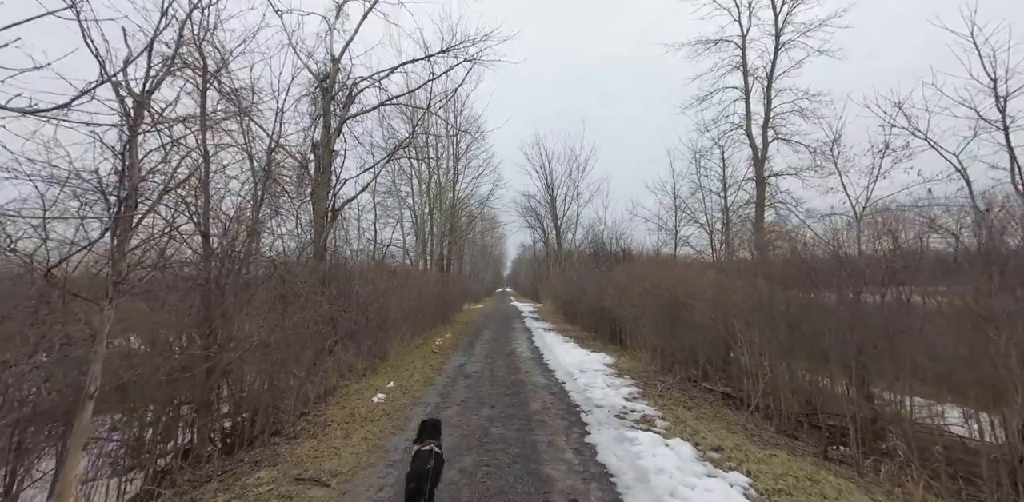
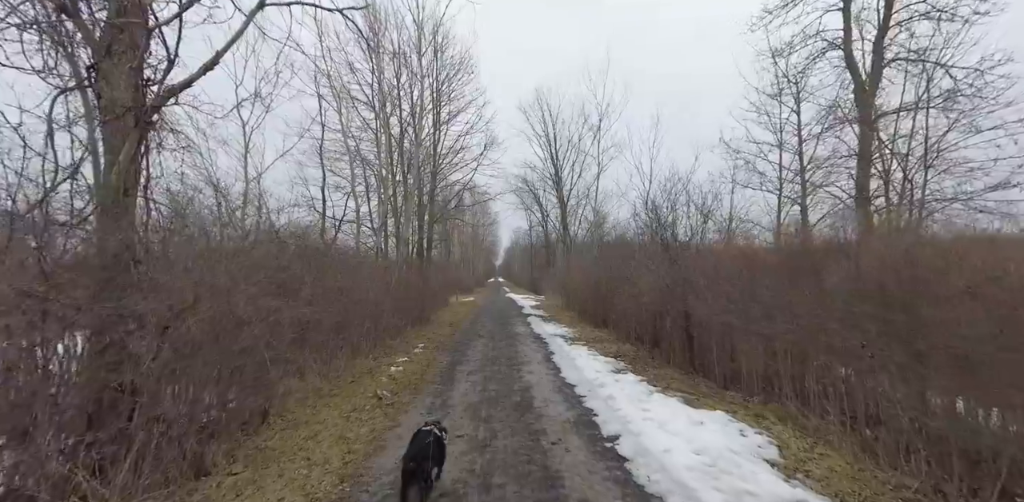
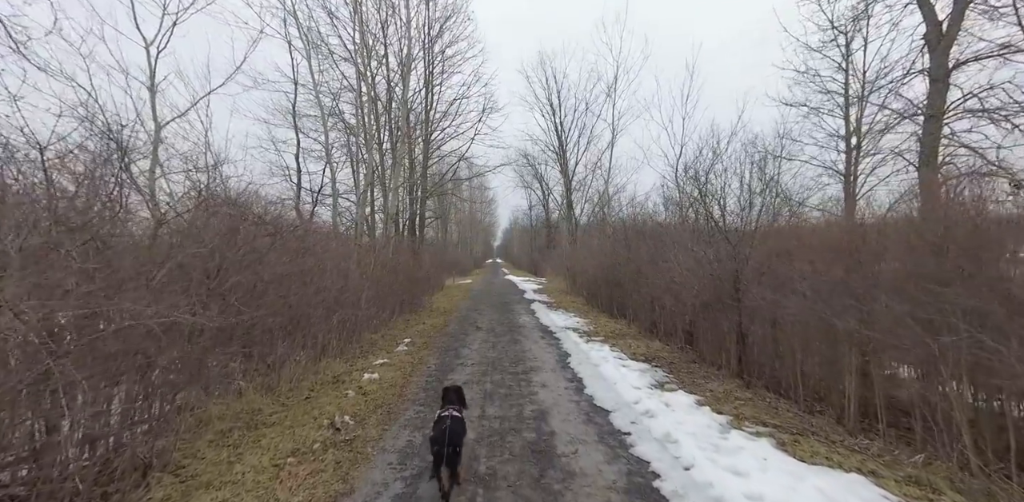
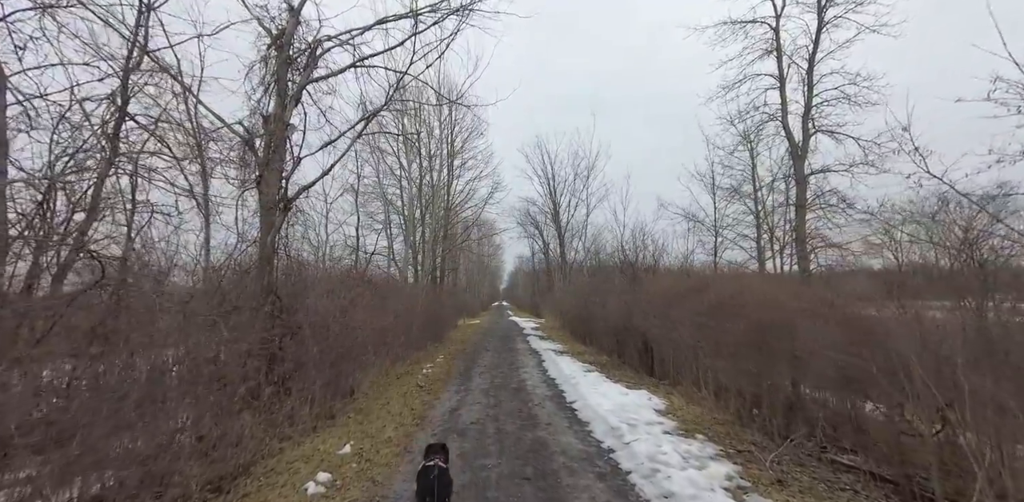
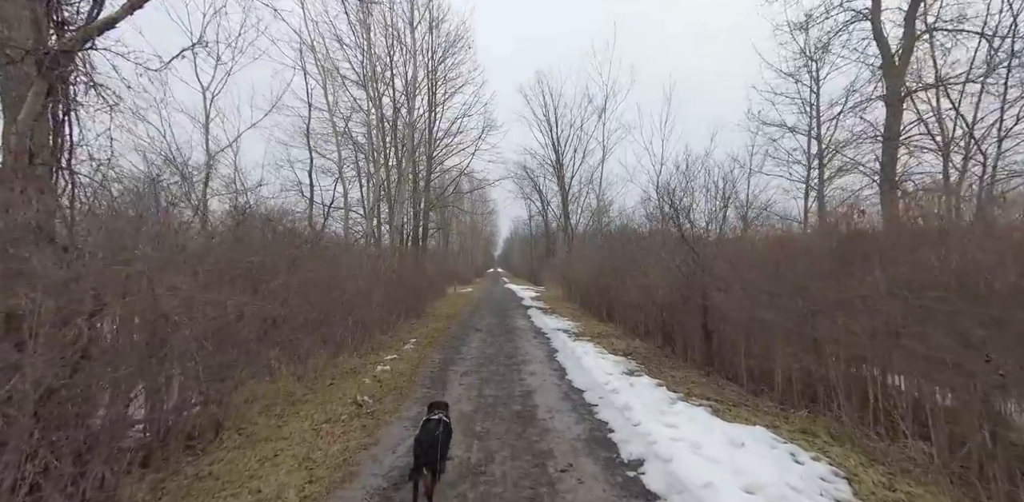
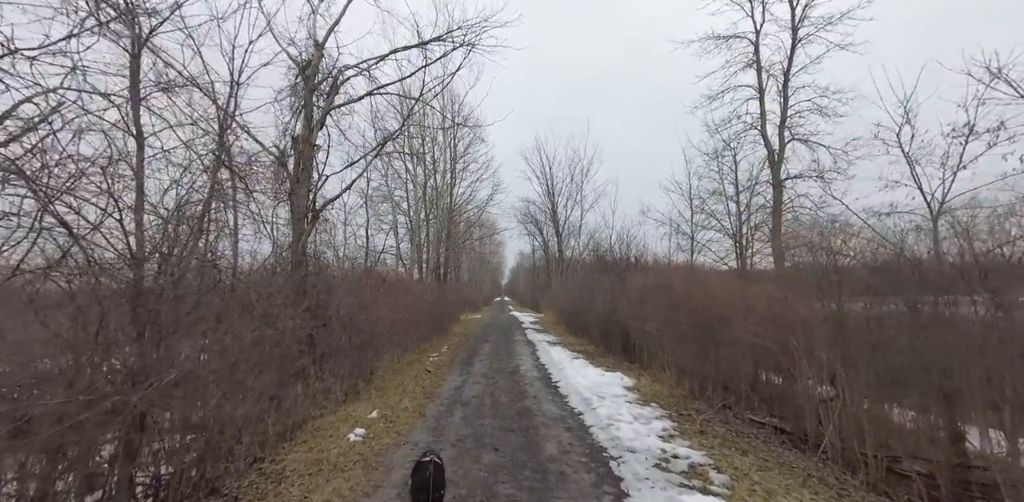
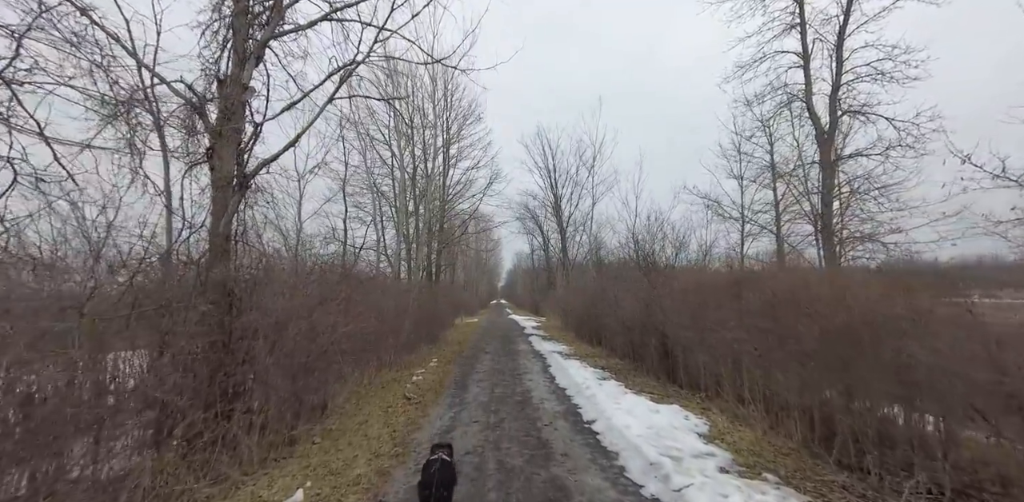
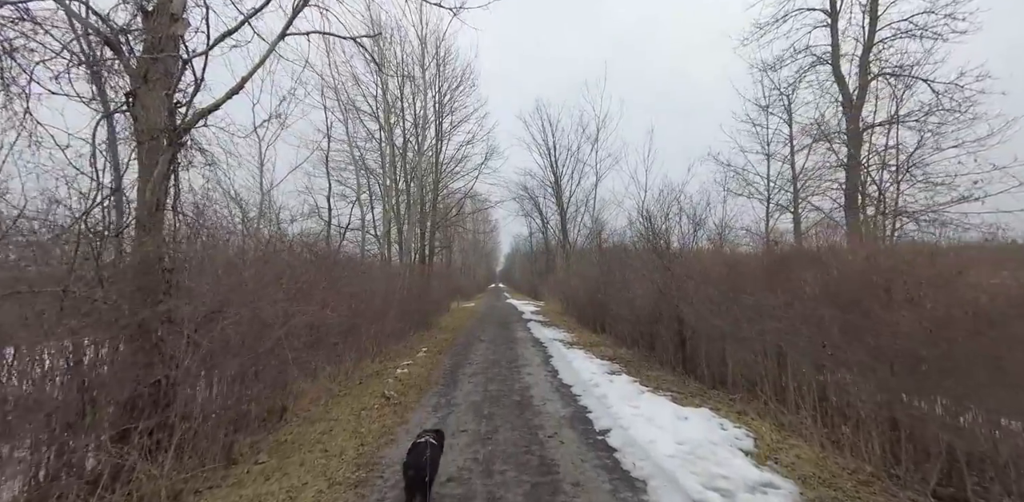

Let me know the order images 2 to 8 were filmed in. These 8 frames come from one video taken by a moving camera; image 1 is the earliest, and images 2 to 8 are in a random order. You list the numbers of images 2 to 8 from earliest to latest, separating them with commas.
6, 4, 7, 8, 2, 5, 3
